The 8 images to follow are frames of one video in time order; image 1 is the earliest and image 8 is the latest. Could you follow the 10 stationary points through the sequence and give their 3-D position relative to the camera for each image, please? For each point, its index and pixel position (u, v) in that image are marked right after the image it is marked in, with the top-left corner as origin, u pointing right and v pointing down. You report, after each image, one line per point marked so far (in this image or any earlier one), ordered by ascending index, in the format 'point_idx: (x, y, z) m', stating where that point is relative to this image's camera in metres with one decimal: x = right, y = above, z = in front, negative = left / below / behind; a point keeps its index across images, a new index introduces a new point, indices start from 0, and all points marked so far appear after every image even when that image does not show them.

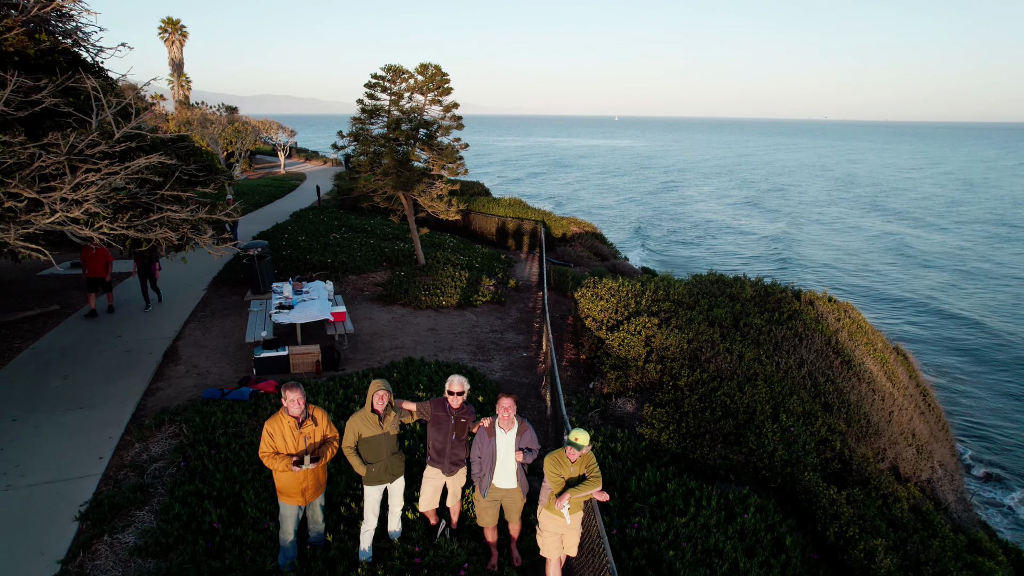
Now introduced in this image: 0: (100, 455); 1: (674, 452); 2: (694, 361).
0: (-4.2, -1.7, +5.0) m
1: (+1.9, -1.9, +5.6) m
2: (+2.5, -1.0, +6.7) m
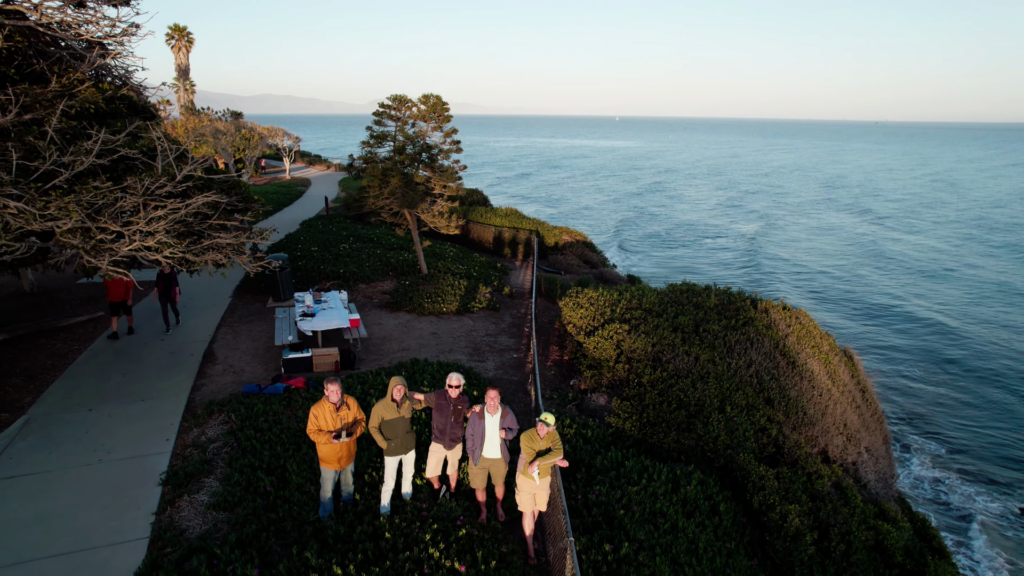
0: (-4.4, -1.9, +6.2) m
1: (+1.7, -2.1, +6.8) m
2: (+2.3, -1.2, +7.9) m
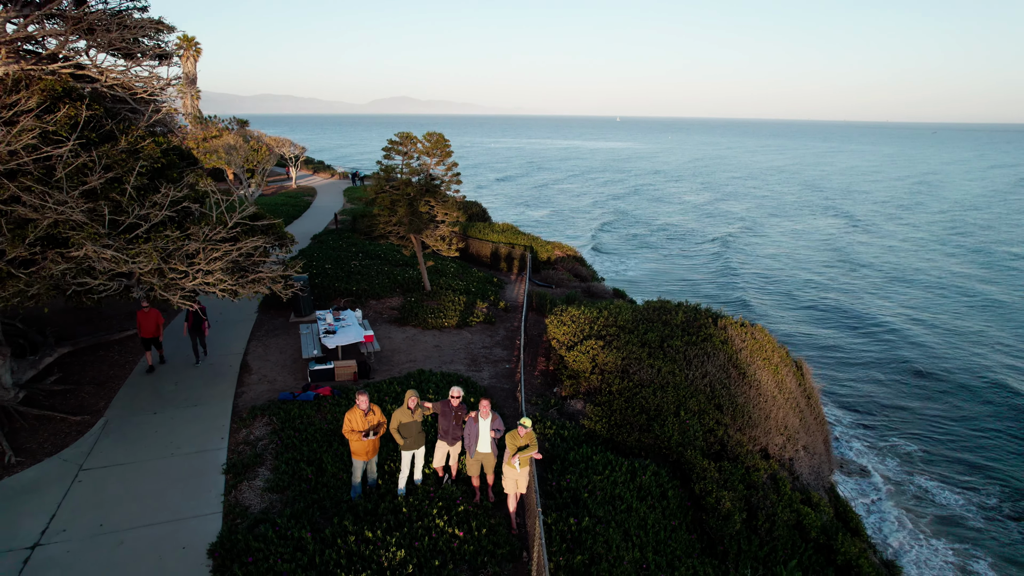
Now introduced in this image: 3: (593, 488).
0: (-4.5, -2.3, +7.6) m
1: (+1.6, -2.5, +8.2) m
2: (+2.2, -1.6, +9.3) m
3: (+1.1, -2.8, +6.9) m
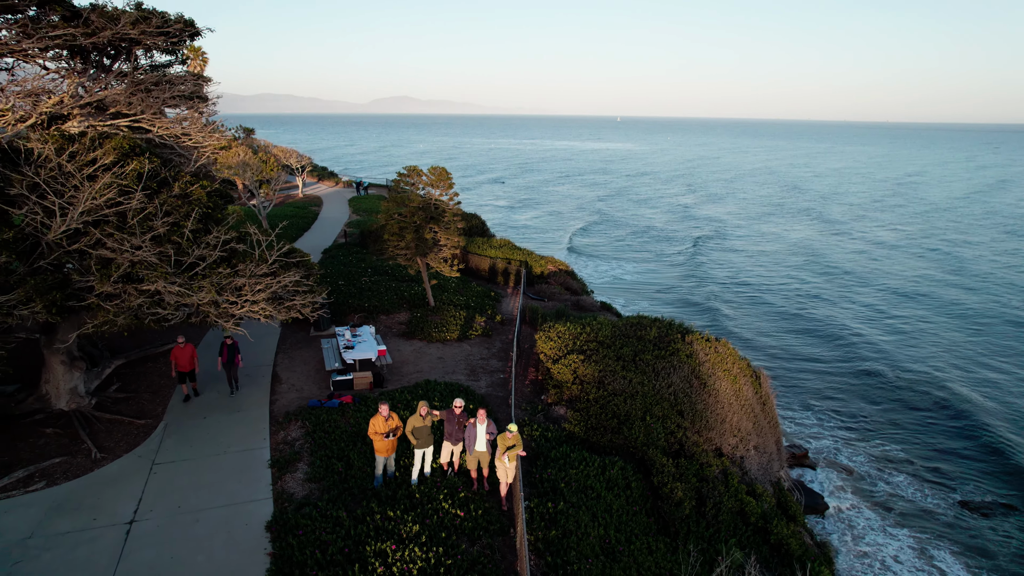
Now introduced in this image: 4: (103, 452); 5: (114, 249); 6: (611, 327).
0: (-4.7, -2.8, +9.2) m
1: (+1.4, -3.0, +9.8) m
2: (+2.0, -2.1, +10.9) m
3: (+1.0, -3.3, +8.5) m
4: (-7.4, -3.0, +8.7) m
5: (-7.0, +0.7, +8.5) m
6: (+2.6, -1.0, +12.9) m
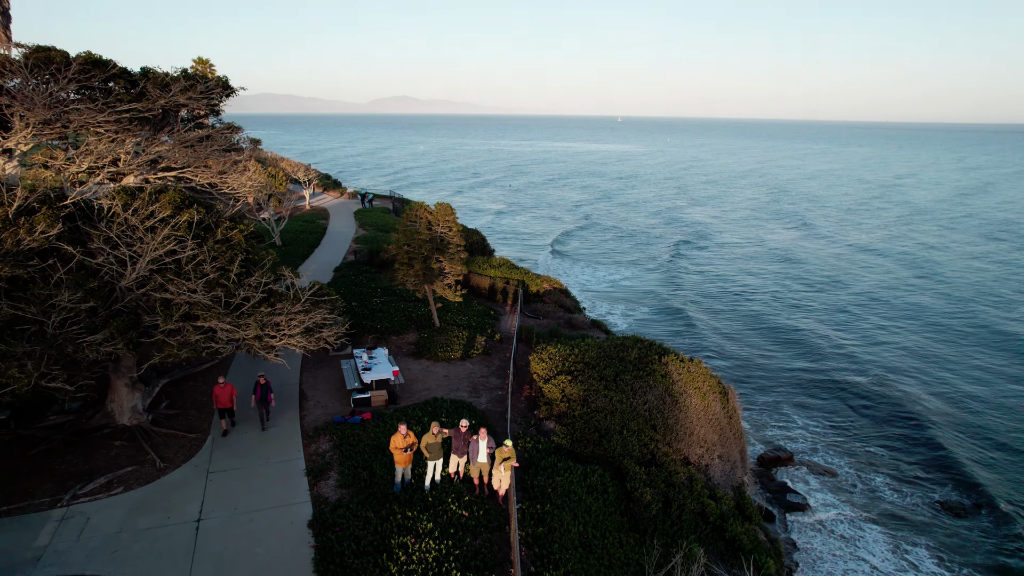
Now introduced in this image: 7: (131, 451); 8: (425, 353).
0: (-4.8, -3.6, +10.8) m
1: (+1.3, -3.8, +11.5) m
2: (+1.9, -2.9, +12.5) m
3: (+0.9, -4.1, +10.1) m
4: (-7.4, -3.7, +10.4) m
5: (-7.1, -0.1, +10.2) m
6: (+2.6, -1.8, +14.6) m
7: (-8.4, -3.6, +10.7) m
8: (-2.8, -2.1, +15.5) m
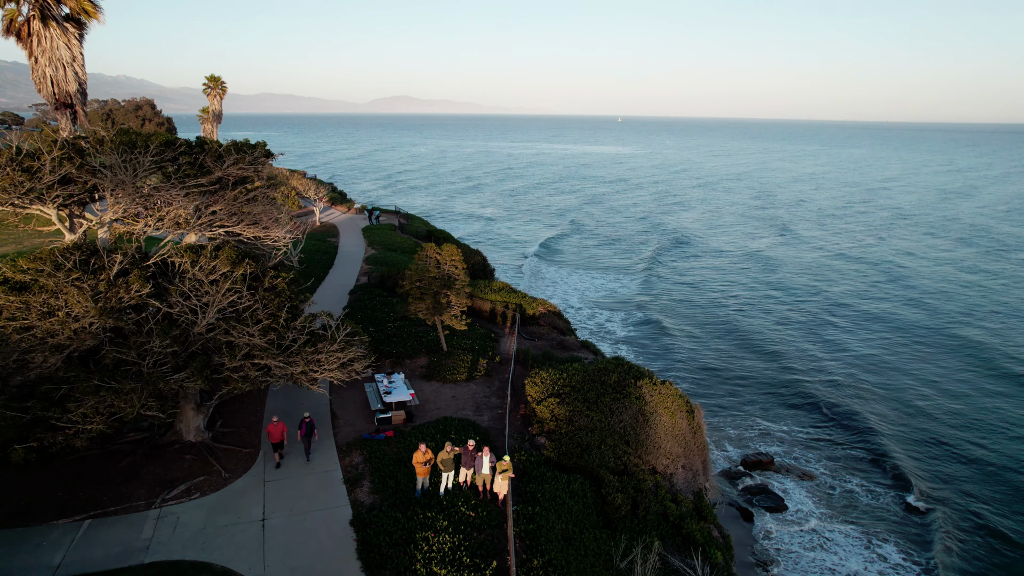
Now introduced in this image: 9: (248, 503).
0: (-4.8, -4.7, +13.3) m
1: (+1.2, -5.0, +13.9) m
2: (+1.8, -4.1, +15.0) m
3: (+0.8, -5.3, +12.6) m
4: (-7.5, -4.9, +12.8) m
5: (-7.2, -1.3, +12.7) m
6: (+2.5, -3.0, +17.1) m
7: (-8.5, -4.8, +13.1) m
8: (-2.9, -3.2, +17.9) m
9: (-6.5, -5.2, +11.8) m
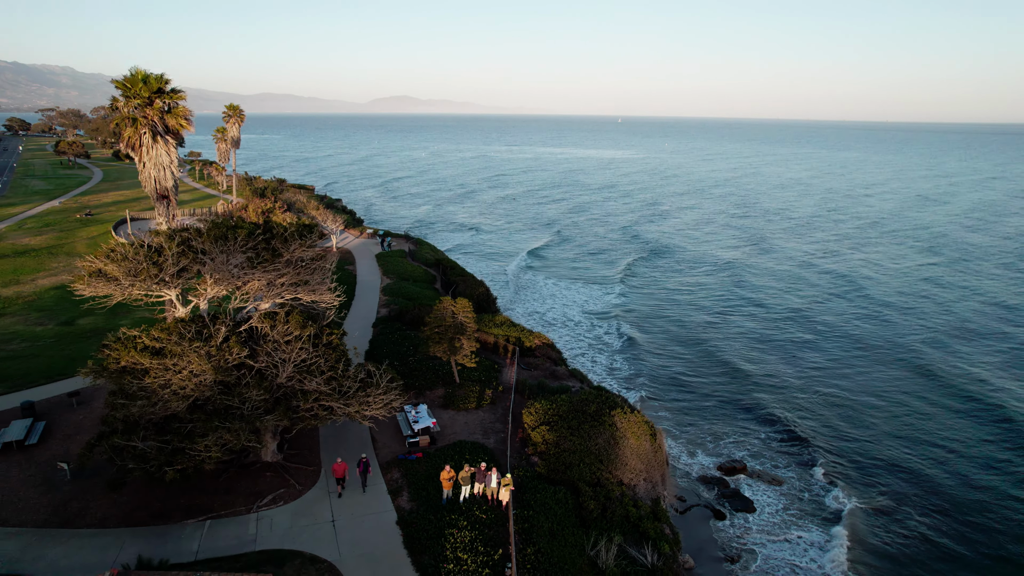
0: (-4.8, -6.9, +17.7) m
1: (+1.3, -7.1, +18.3) m
2: (+1.8, -6.2, +19.4) m
3: (+0.8, -7.4, +17.0) m
4: (-7.5, -7.0, +17.2) m
5: (-7.2, -3.4, +17.1) m
6: (+2.5, -5.1, +21.5) m
7: (-8.5, -6.9, +17.5) m
8: (-2.9, -5.4, +22.3) m
9: (-6.4, -7.4, +16.2) m
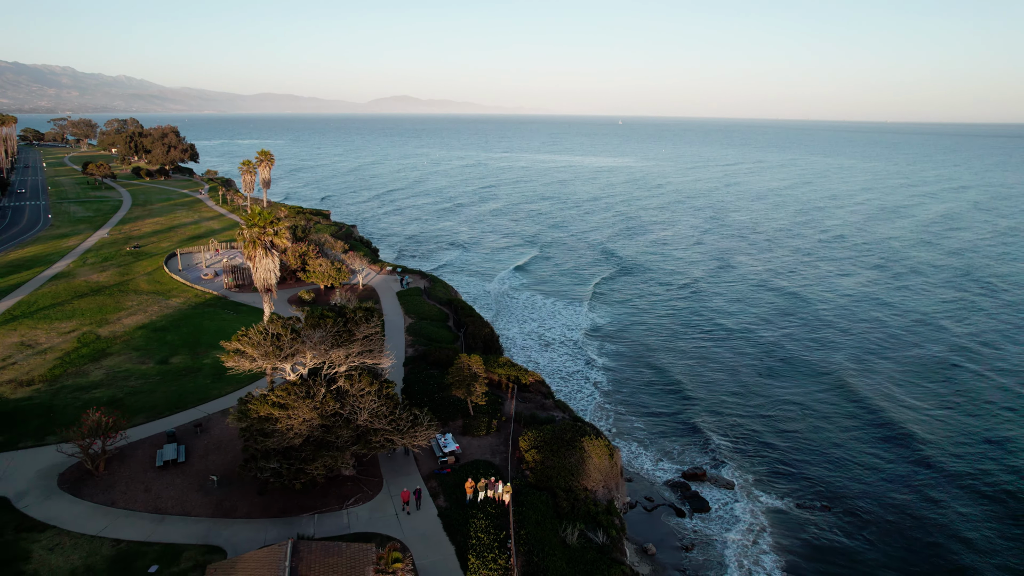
0: (-4.9, -10.8, +26.5) m
1: (+1.2, -11.0, +27.1) m
2: (+1.8, -10.1, +28.2) m
3: (+0.8, -11.3, +25.8) m
4: (-7.5, -10.9, +26.0) m
5: (-7.2, -7.3, +25.9) m
6: (+2.5, -9.0, +30.2) m
7: (-8.5, -10.8, +26.3) m
8: (-2.9, -9.3, +31.1) m
9: (-6.5, -11.3, +25.0) m
